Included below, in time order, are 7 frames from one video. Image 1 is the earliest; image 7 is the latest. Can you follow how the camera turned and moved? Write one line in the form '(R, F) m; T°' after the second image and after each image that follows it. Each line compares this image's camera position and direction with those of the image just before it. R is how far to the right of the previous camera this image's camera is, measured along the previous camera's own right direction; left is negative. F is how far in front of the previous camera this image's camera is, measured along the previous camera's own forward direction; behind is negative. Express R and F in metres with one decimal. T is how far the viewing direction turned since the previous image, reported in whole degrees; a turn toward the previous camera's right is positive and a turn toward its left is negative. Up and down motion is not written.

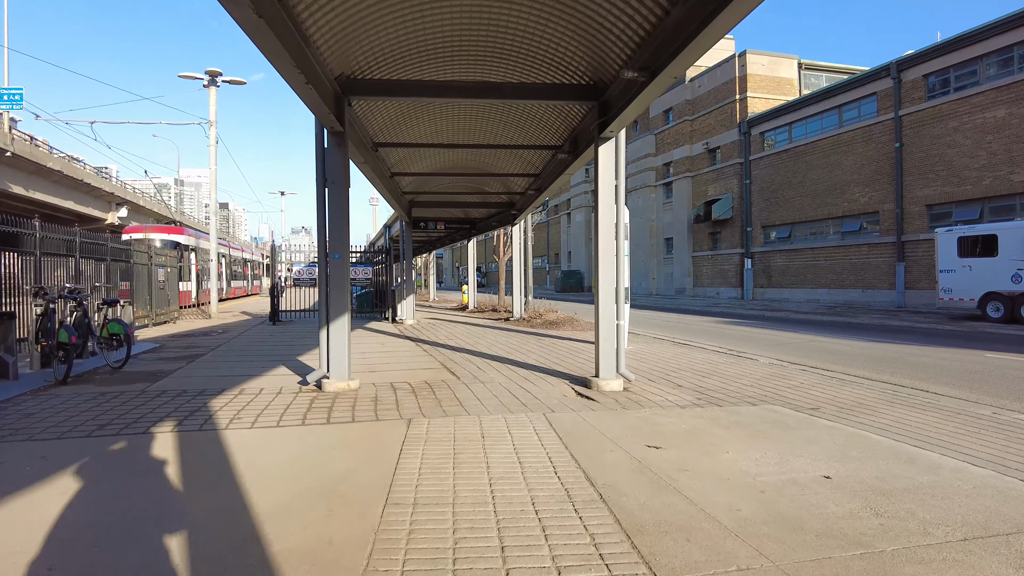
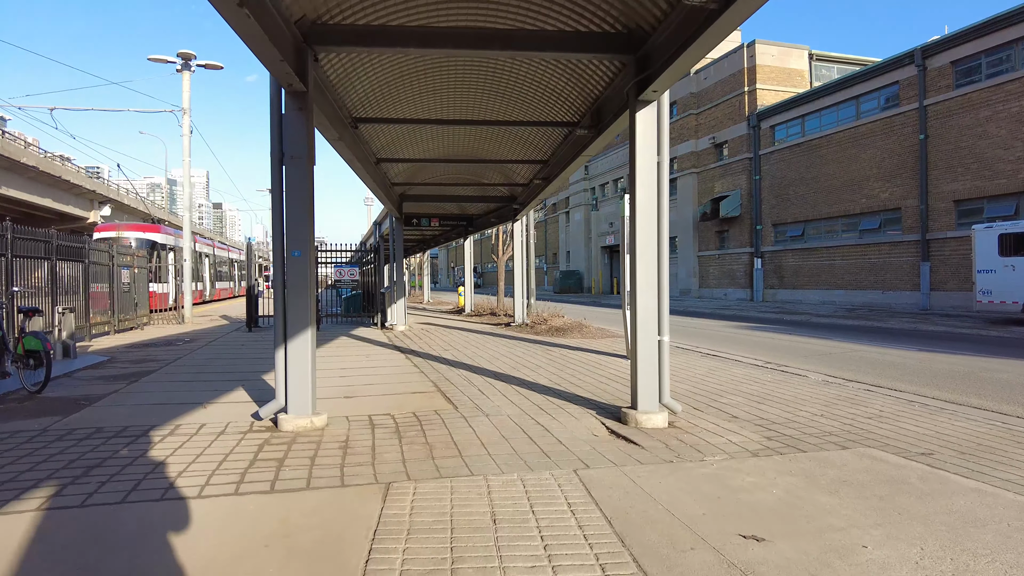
(-0.2, +1.7) m; 0°
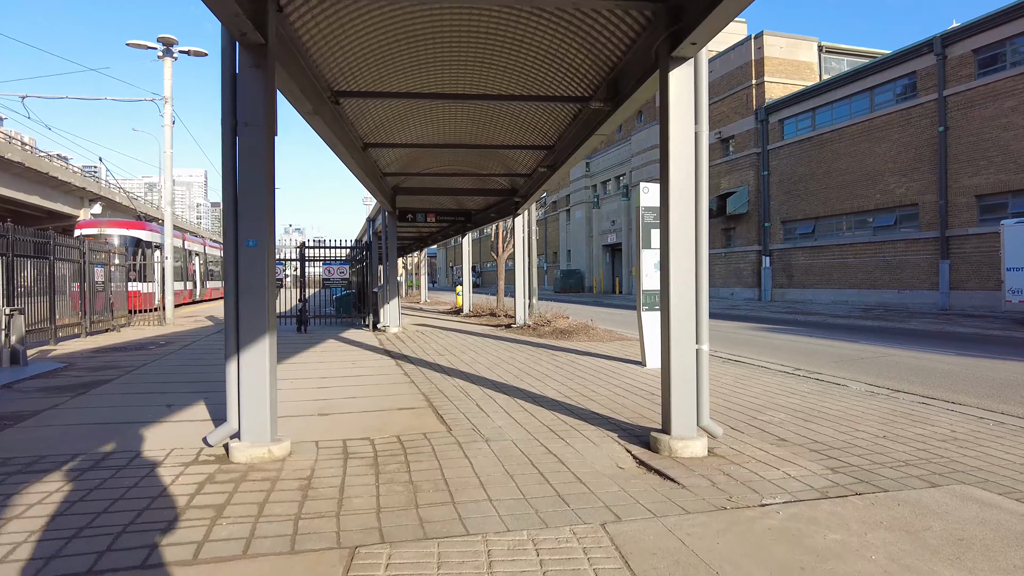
(0.0, +1.1) m; 0°
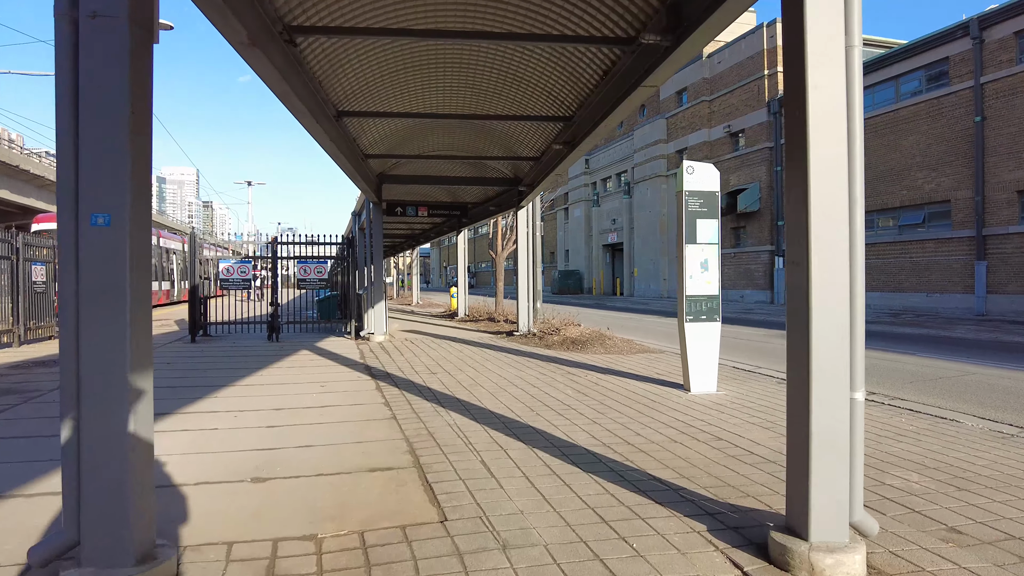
(-0.2, +1.9) m; +1°
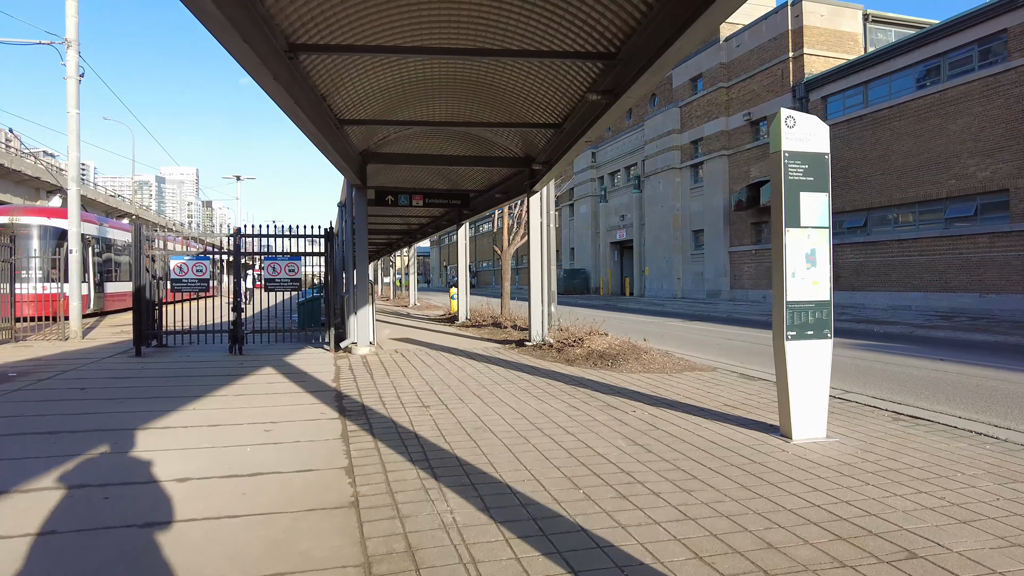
(-0.2, +2.3) m; 0°
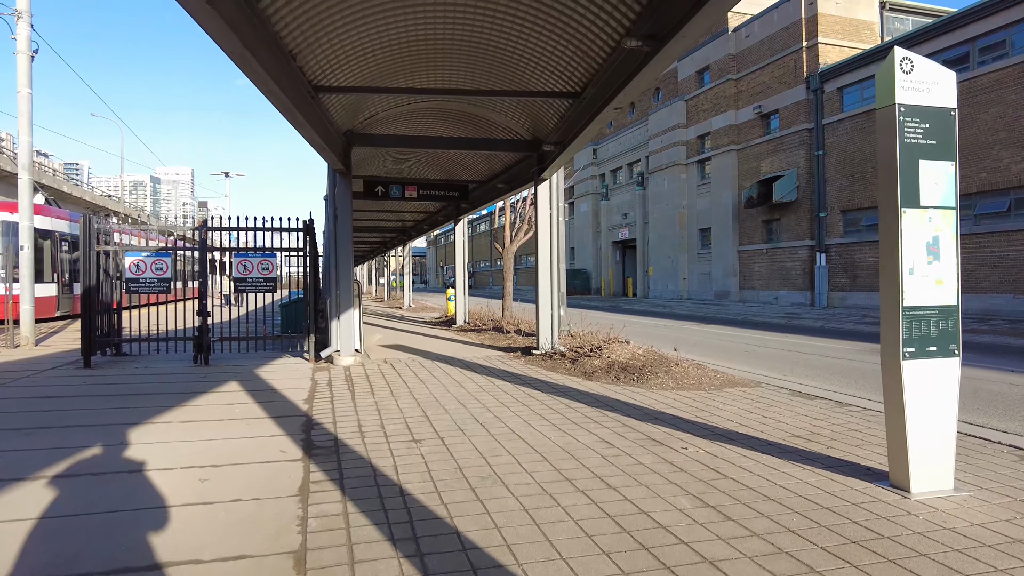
(-0.1, +1.4) m; 0°
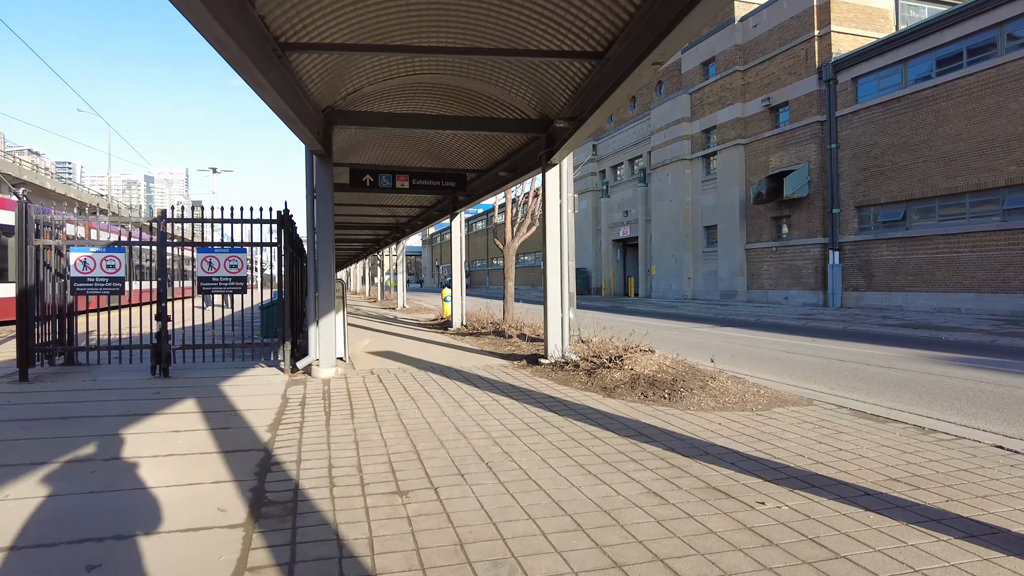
(-0.1, +1.2) m; 0°
